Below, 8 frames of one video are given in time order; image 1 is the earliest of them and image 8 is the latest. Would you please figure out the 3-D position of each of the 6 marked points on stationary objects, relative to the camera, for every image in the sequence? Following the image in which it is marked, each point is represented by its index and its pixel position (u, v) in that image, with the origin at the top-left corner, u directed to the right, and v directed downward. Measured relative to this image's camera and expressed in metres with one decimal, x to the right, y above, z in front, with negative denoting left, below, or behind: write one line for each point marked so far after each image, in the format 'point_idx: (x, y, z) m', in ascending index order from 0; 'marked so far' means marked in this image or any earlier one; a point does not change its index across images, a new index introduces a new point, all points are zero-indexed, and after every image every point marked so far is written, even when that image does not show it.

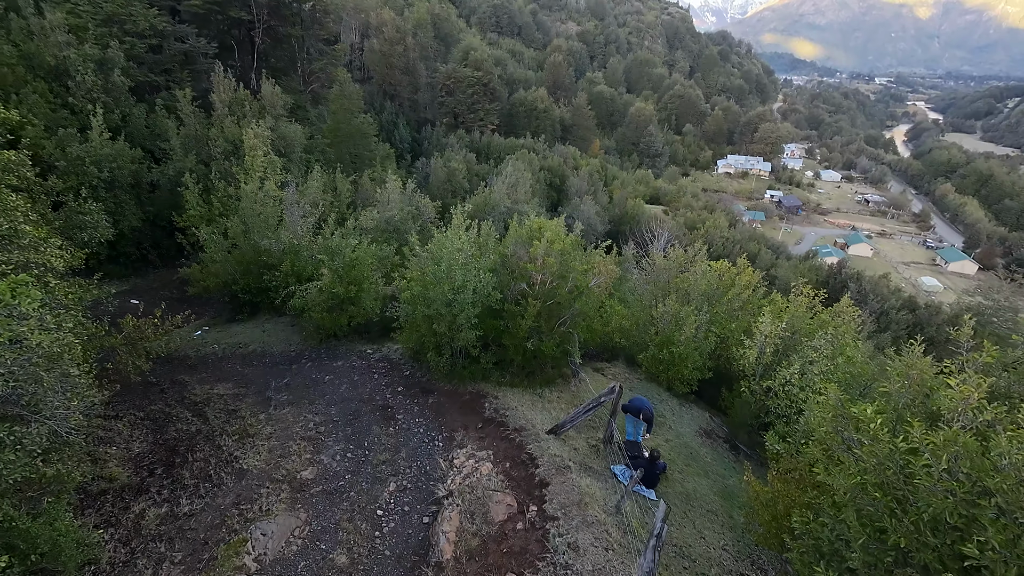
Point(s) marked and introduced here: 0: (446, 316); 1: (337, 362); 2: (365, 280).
0: (-2.3, -1.0, +15.8) m
1: (-6.9, -2.9, +18.2) m
2: (-6.1, +0.3, +19.1) m
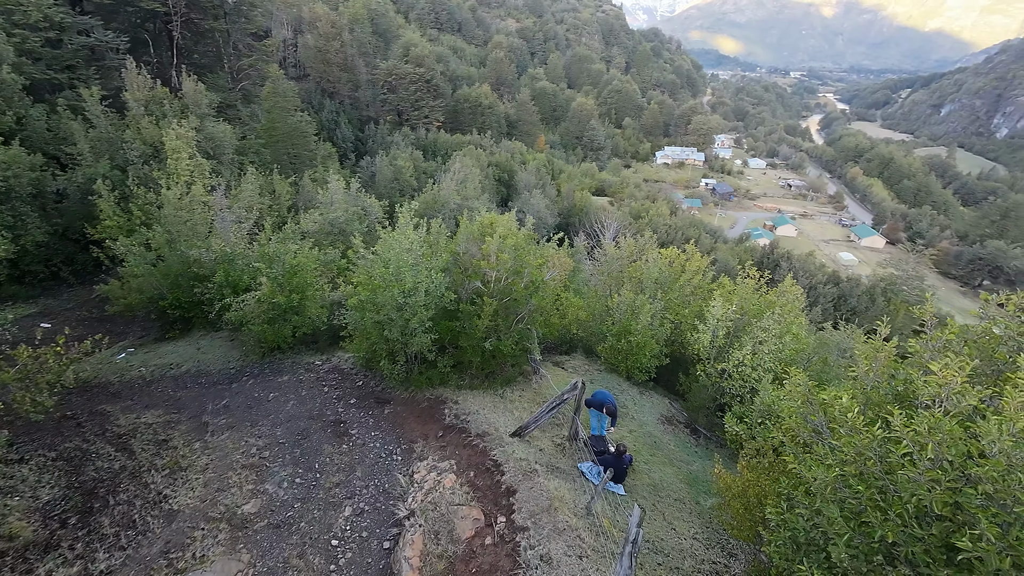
0: (-3.8, -1.1, +15.0) m
1: (-8.5, -3.3, +17.0) m
2: (-7.9, 0.0, +17.9) m
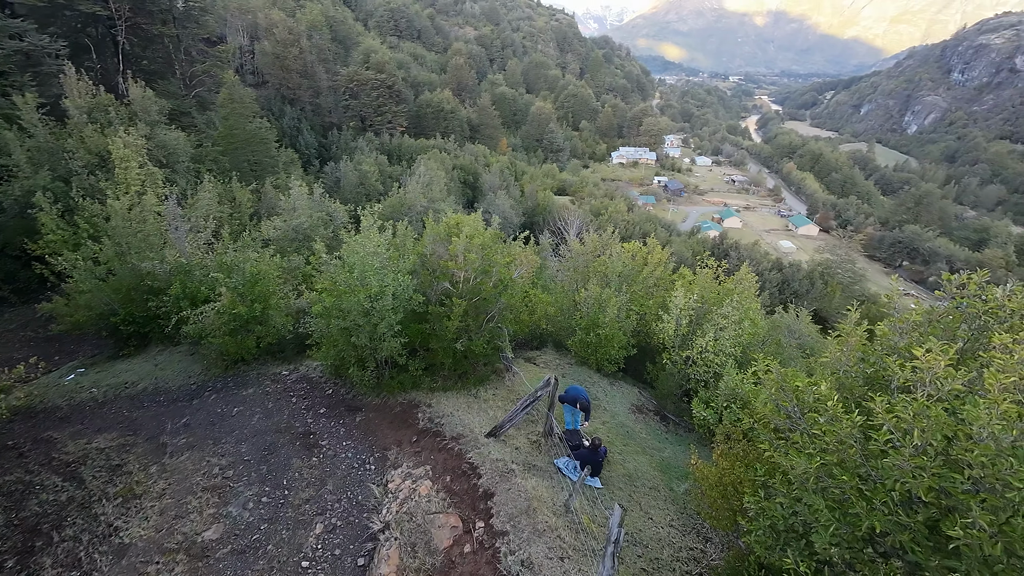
0: (-4.7, -1.2, +14.5) m
1: (-9.4, -3.6, +16.2) m
2: (-9.0, -0.3, +17.2) m
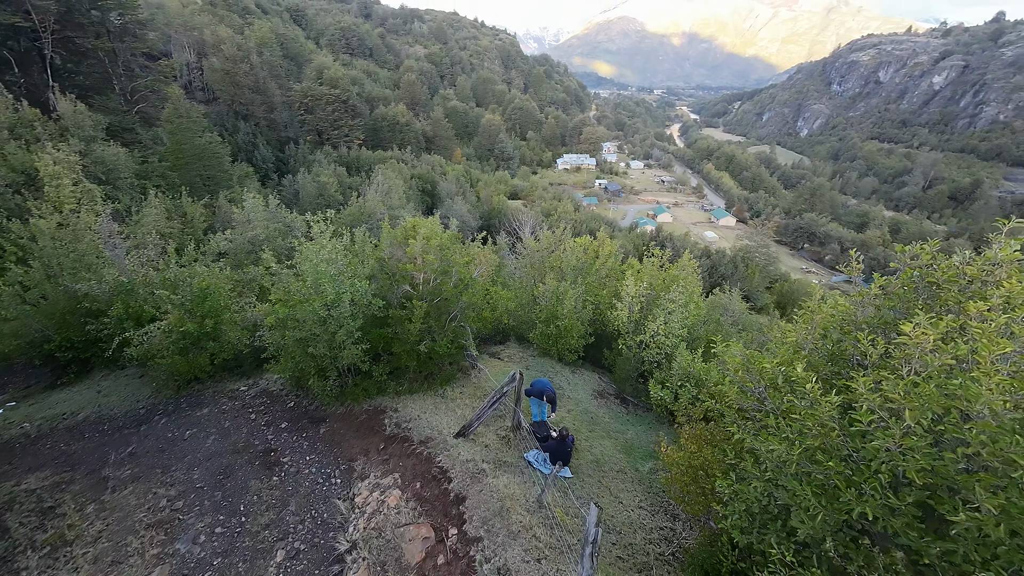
0: (-5.7, -1.4, +13.8) m
1: (-10.4, -4.1, +15.2) m
2: (-10.3, -0.8, +16.1) m
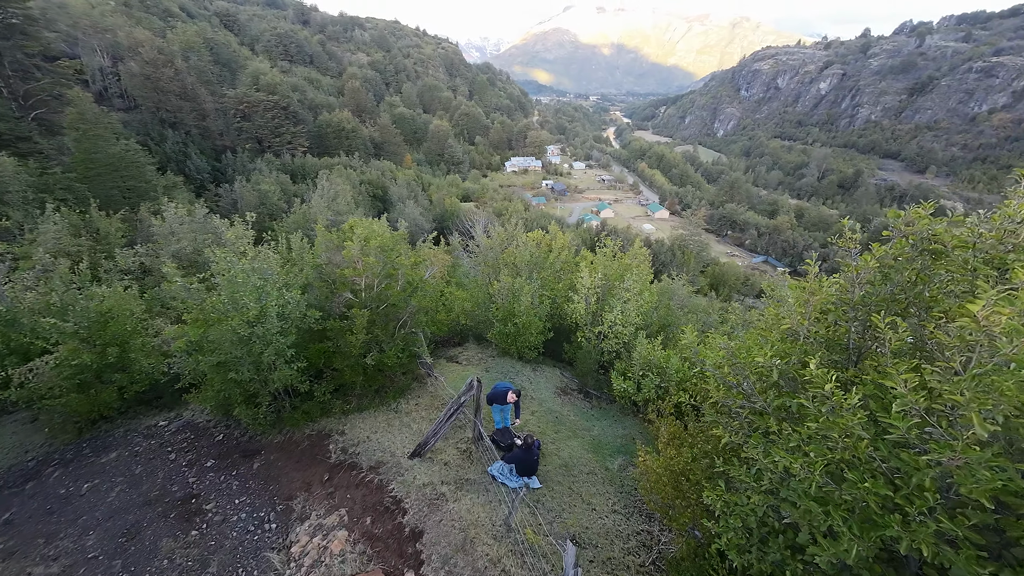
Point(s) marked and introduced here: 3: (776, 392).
0: (-7.0, -1.8, +12.0) m
1: (-11.6, -4.8, +13.0) m
2: (-11.8, -1.5, +13.9) m
3: (+4.2, -1.7, +7.3) m
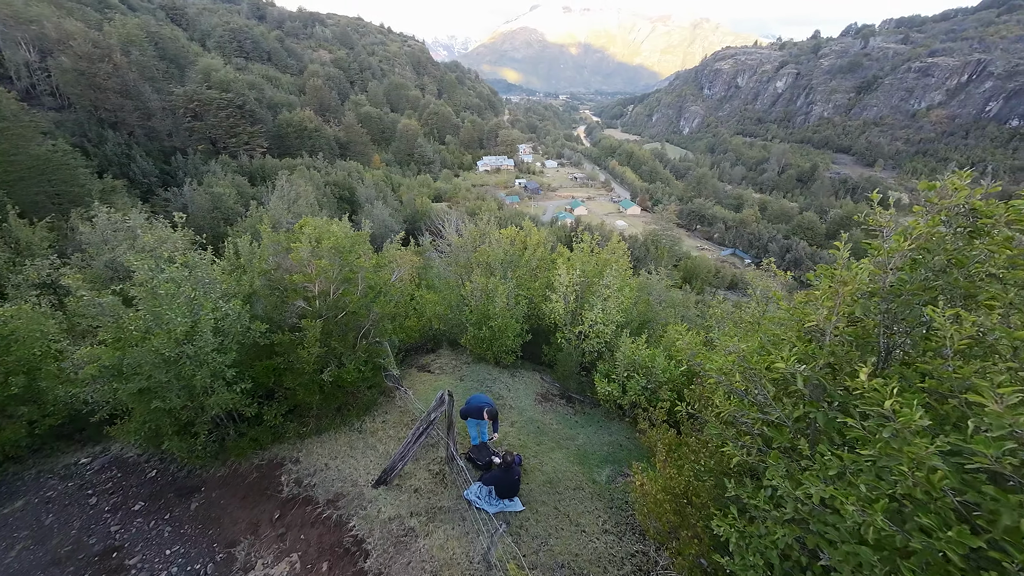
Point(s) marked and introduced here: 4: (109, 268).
0: (-7.5, -2.1, +10.3) m
1: (-12.1, -5.3, +11.1) m
2: (-12.5, -1.9, +11.9) m
3: (+3.9, -1.5, +6.2) m
4: (-16.5, +0.8, +17.9) m
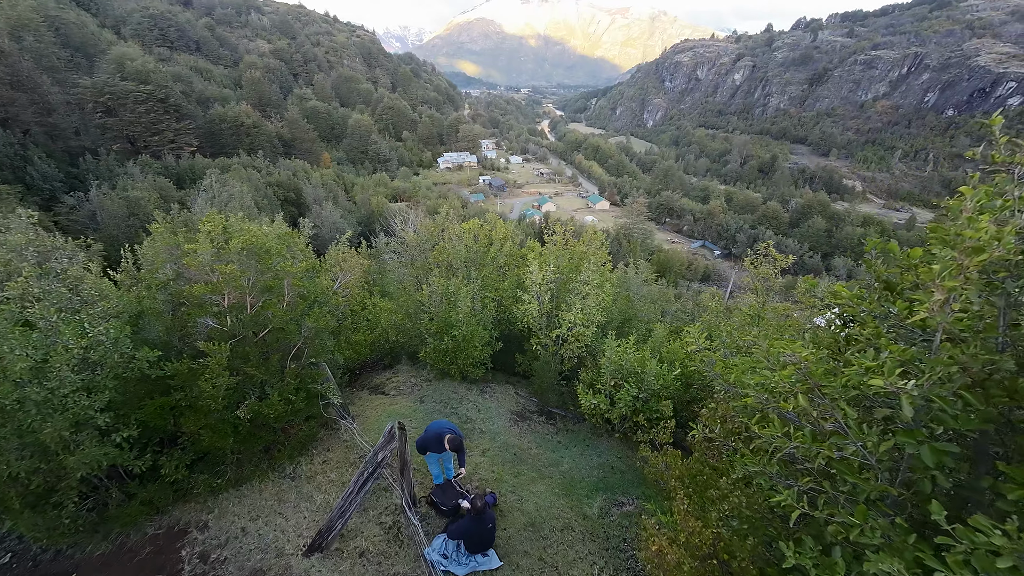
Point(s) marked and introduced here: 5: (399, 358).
0: (-8.1, -2.5, +7.6) m
1: (-12.6, -5.9, +8.0) m
2: (-13.2, -2.5, +8.9) m
3: (+3.5, -1.3, +4.2) m
4: (-17.6, 0.0, +14.6) m
5: (-4.0, -2.6, +16.1) m
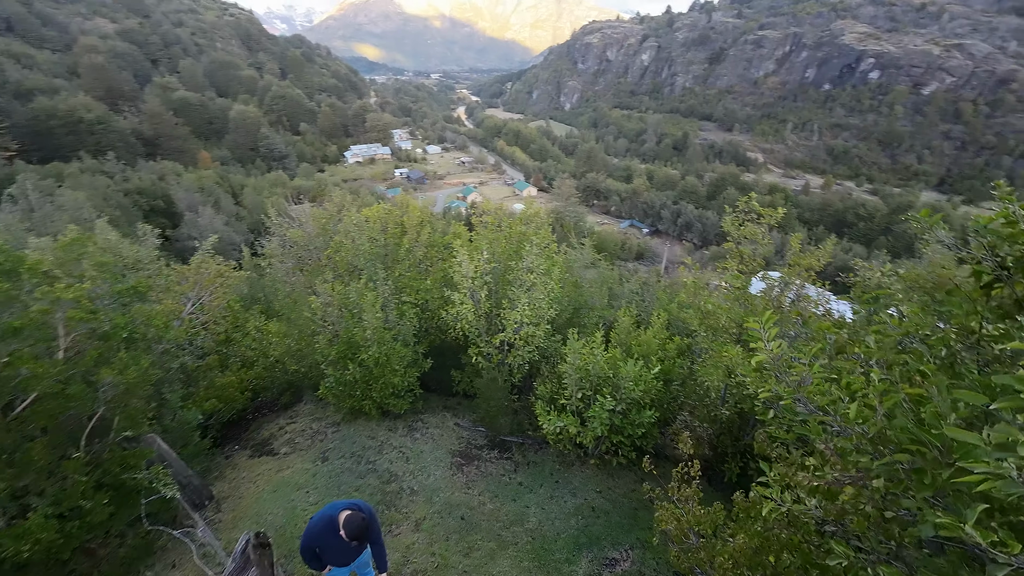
0: (-8.6, -3.3, +3.2) m
1: (-12.7, -7.2, +3.1) m
2: (-13.7, -3.9, +3.8) m
3: (+3.2, -0.9, +1.5) m
4: (-19.2, -1.9, +8.7) m
5: (-5.8, -2.9, +12.2) m
